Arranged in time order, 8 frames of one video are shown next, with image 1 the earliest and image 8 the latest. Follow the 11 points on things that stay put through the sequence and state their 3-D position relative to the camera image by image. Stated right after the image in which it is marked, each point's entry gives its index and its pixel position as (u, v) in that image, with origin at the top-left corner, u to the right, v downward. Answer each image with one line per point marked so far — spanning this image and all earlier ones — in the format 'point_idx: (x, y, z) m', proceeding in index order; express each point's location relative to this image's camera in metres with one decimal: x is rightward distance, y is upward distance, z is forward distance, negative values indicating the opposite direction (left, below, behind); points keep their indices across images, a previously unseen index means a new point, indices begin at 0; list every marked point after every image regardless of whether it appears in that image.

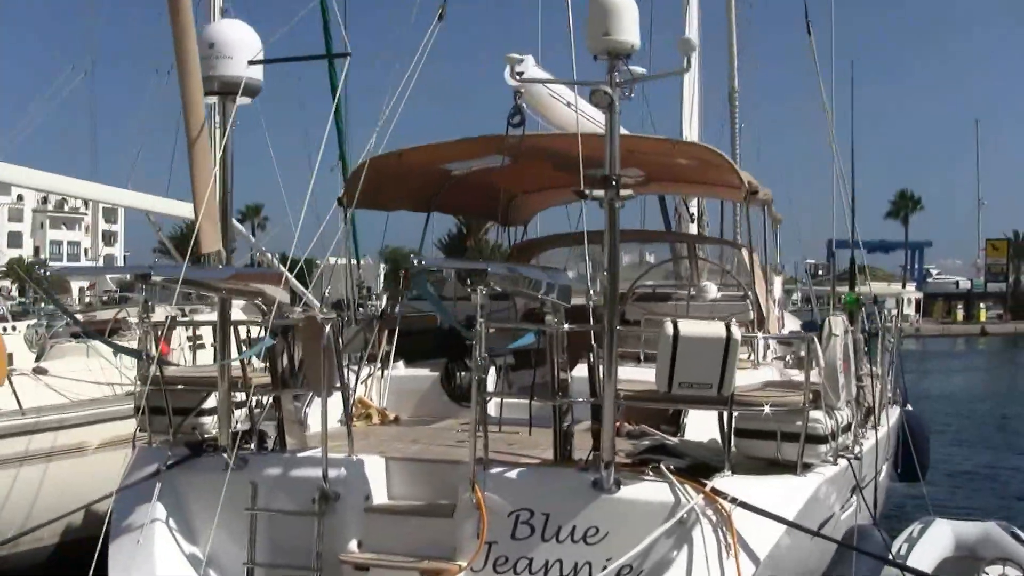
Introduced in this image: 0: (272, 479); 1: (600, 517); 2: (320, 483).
0: (-0.6, -0.5, +4.6) m
1: (+0.2, -0.6, +4.4) m
2: (-0.5, -0.5, +4.6) m
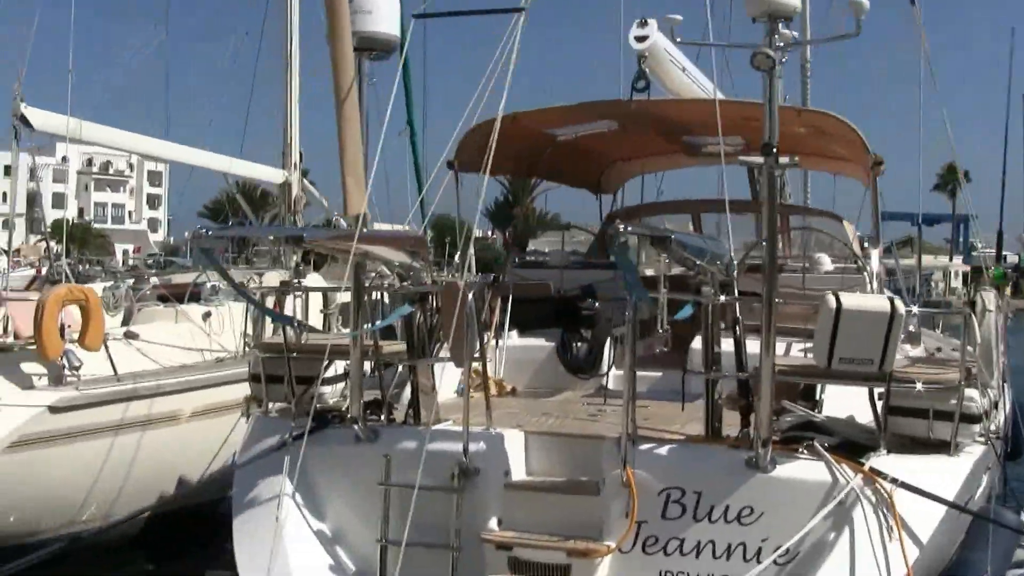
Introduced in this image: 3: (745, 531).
0: (-0.3, -0.4, +4.4) m
1: (+0.6, -0.5, +4.2) m
2: (-0.1, -0.4, +4.4) m
3: (+0.6, -0.6, +4.2) m
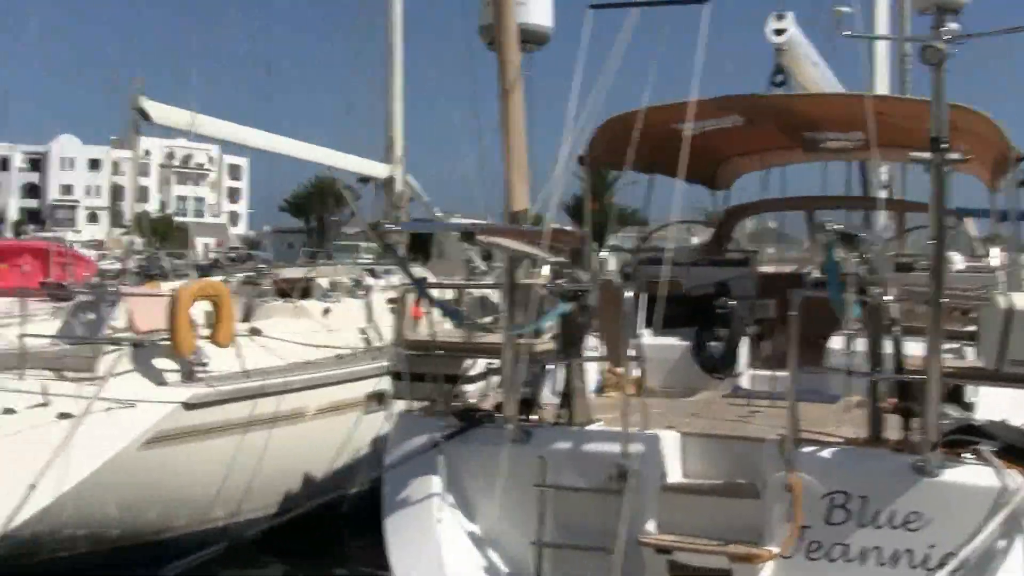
0: (+0.1, -0.4, +4.4) m
1: (+1.0, -0.5, +4.1) m
2: (+0.3, -0.4, +4.3) m
3: (+1.0, -0.6, +4.1) m
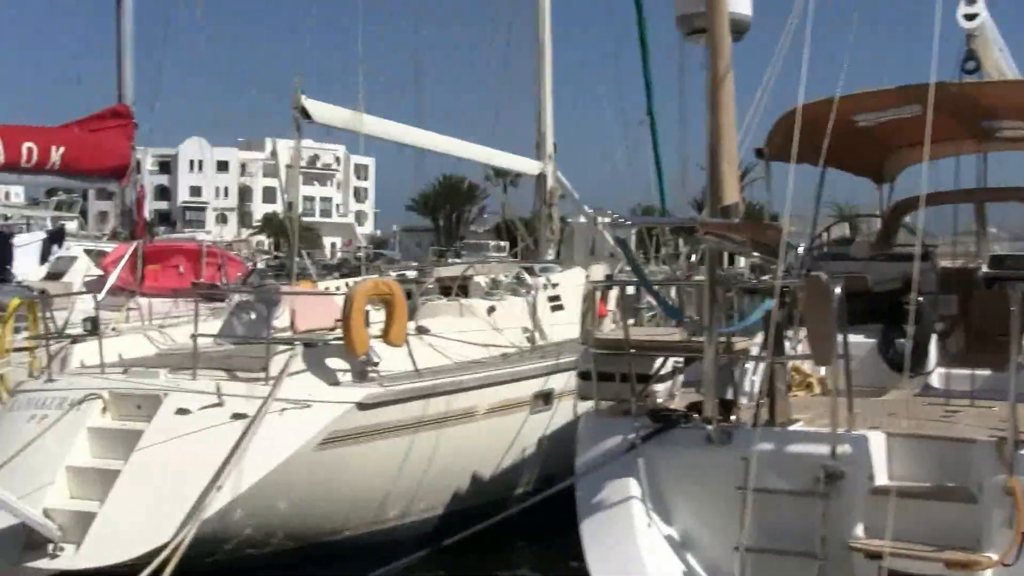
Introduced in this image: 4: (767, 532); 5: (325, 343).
0: (+0.6, -0.4, +4.2) m
1: (+1.5, -0.5, +3.9) m
2: (+0.8, -0.4, +4.2) m
3: (+1.4, -0.6, +3.9) m
4: (+0.6, -0.6, +4.2) m
5: (-0.6, -0.2, +5.7) m
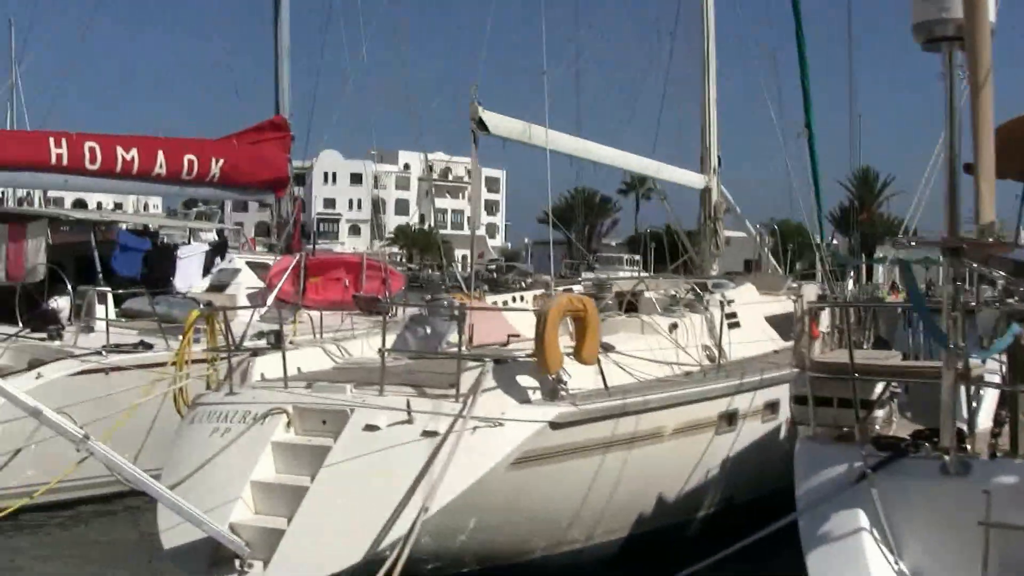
0: (+1.2, -0.5, +4.0) m
1: (+2.0, -0.6, +3.6) m
2: (+1.3, -0.5, +3.9) m
3: (+2.0, -0.6, +3.6) m
4: (+1.2, -0.7, +4.0) m
5: (0.0, -0.2, +5.5) m
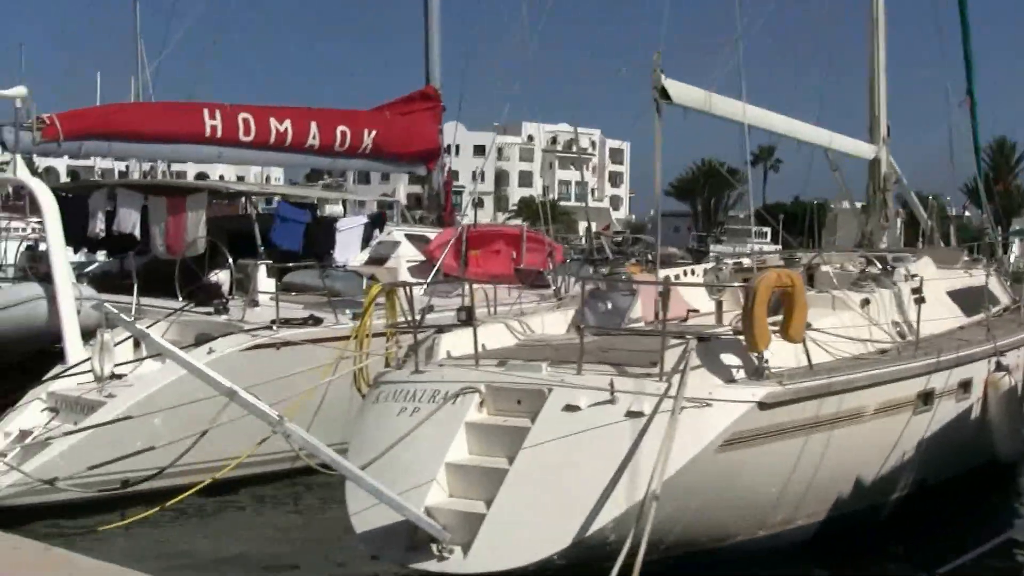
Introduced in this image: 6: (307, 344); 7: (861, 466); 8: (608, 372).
0: (+1.7, -0.4, +3.7) m
1: (+2.5, -0.5, +3.3) m
2: (+1.8, -0.4, +3.6) m
3: (+2.5, -0.6, +3.3) m
4: (+1.7, -0.6, +3.7) m
5: (+0.6, -0.2, +5.3) m
6: (-0.8, -0.2, +6.6) m
7: (+1.2, -0.6, +5.8) m
8: (+0.3, -0.3, +5.3) m
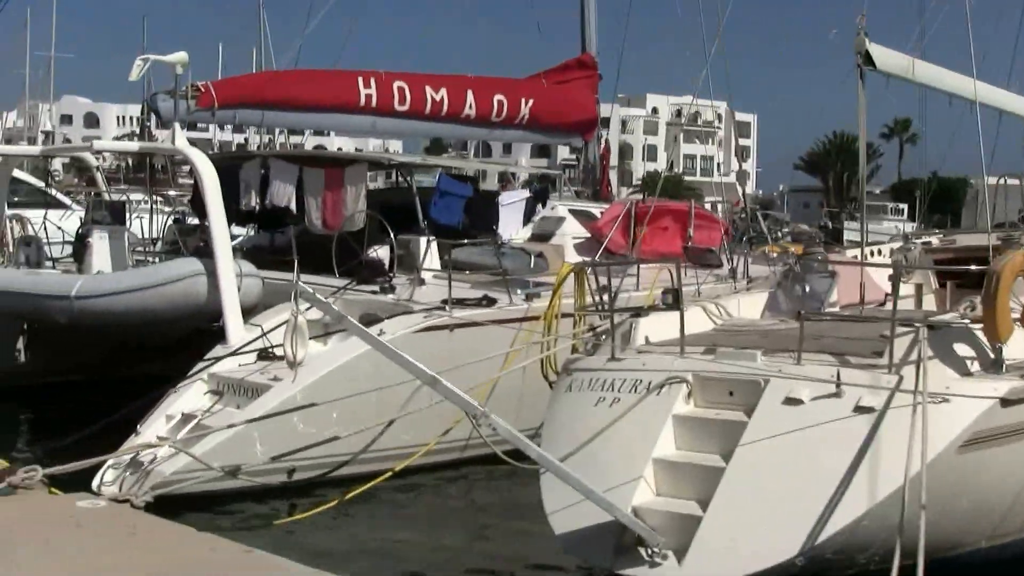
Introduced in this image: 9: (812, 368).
0: (+2.2, -0.4, +3.2) m
1: (+3.0, -0.5, +2.7) m
2: (+2.3, -0.4, +3.1) m
3: (+3.0, -0.6, +2.7) m
4: (+2.2, -0.6, +3.2) m
5: (+1.3, -0.1, +4.9) m
6: (-0.1, -0.1, +6.3) m
7: (+1.8, -0.6, +5.3) m
8: (+0.9, -0.2, +4.9) m
9: (+0.8, -0.2, +4.8) m
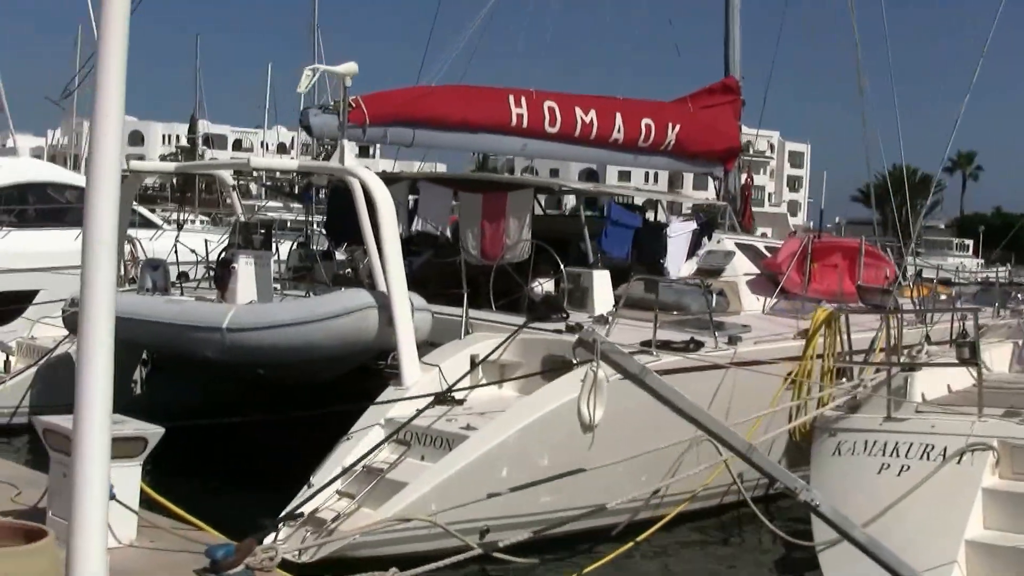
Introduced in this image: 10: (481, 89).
0: (+3.0, -0.6, +2.6) m
1: (+3.7, -0.7, +2.1) m
2: (+3.1, -0.6, +2.5) m
3: (+3.7, -0.8, +2.1) m
4: (+3.0, -0.7, +2.6) m
5: (+2.0, -0.3, +4.2) m
6: (+0.6, -0.3, +5.6) m
7: (+2.5, -0.7, +4.7) m
8: (+1.6, -0.4, +4.2) m
9: (+1.6, -0.4, +4.2) m
10: (-0.1, +0.8, +7.2) m
